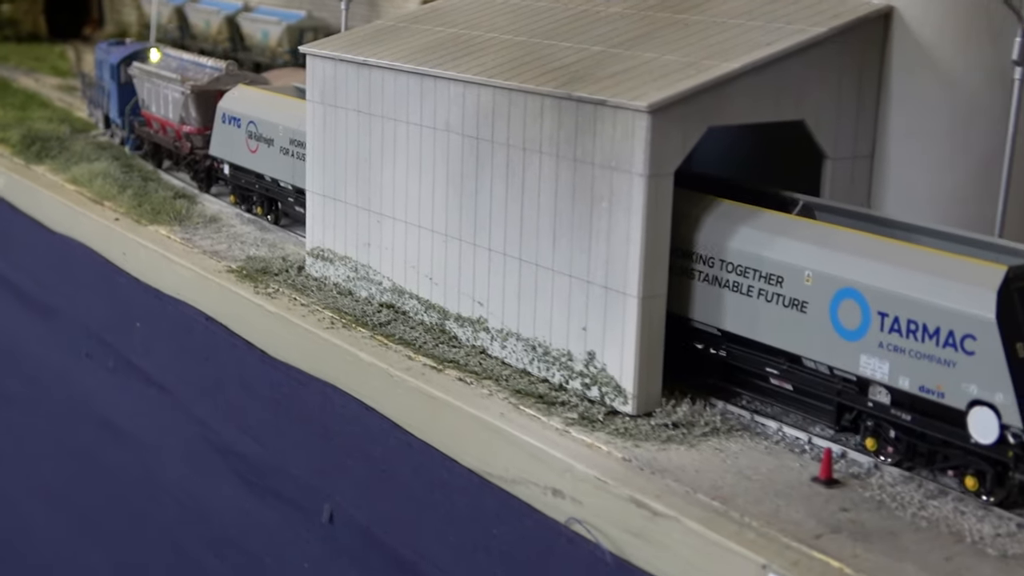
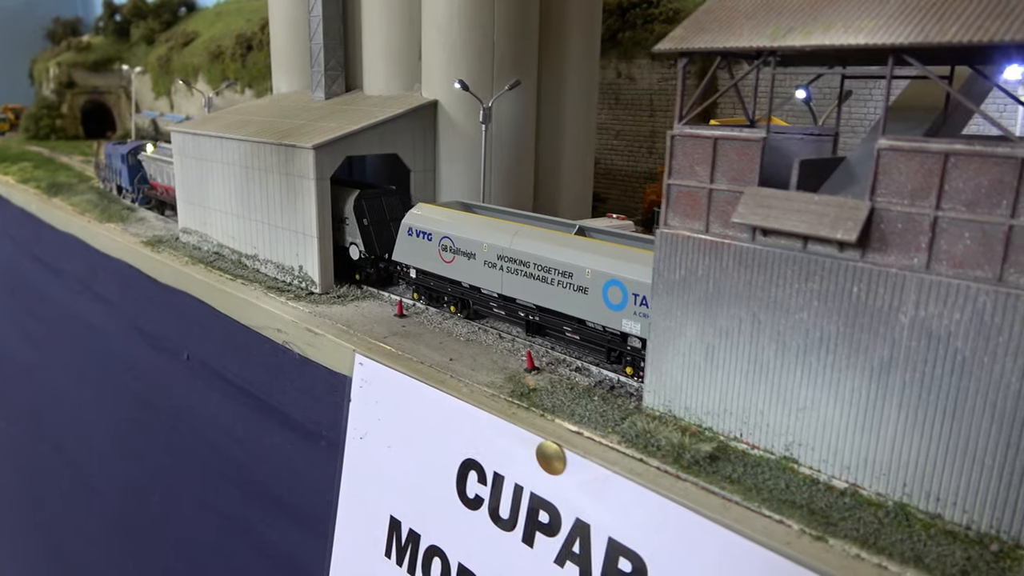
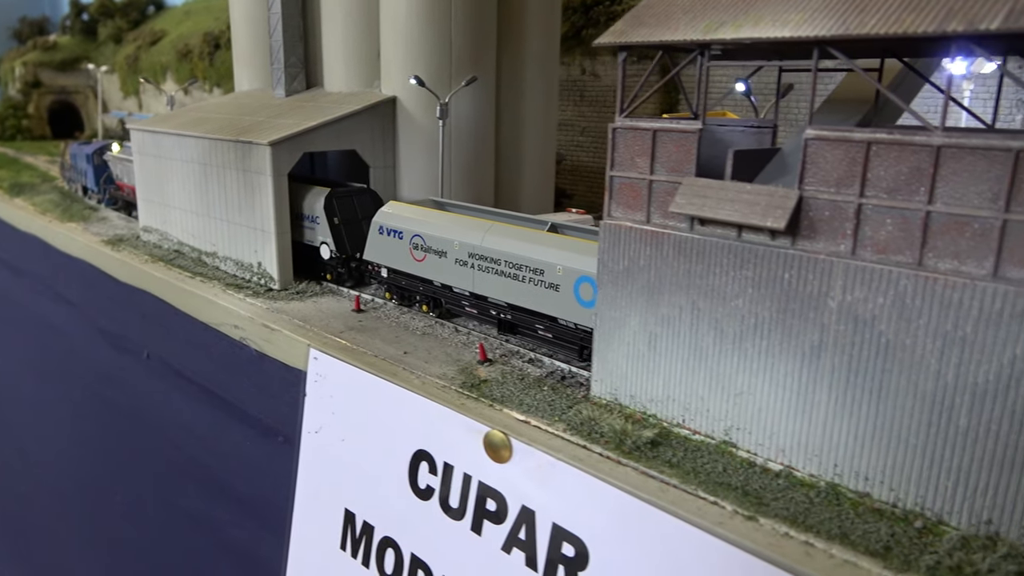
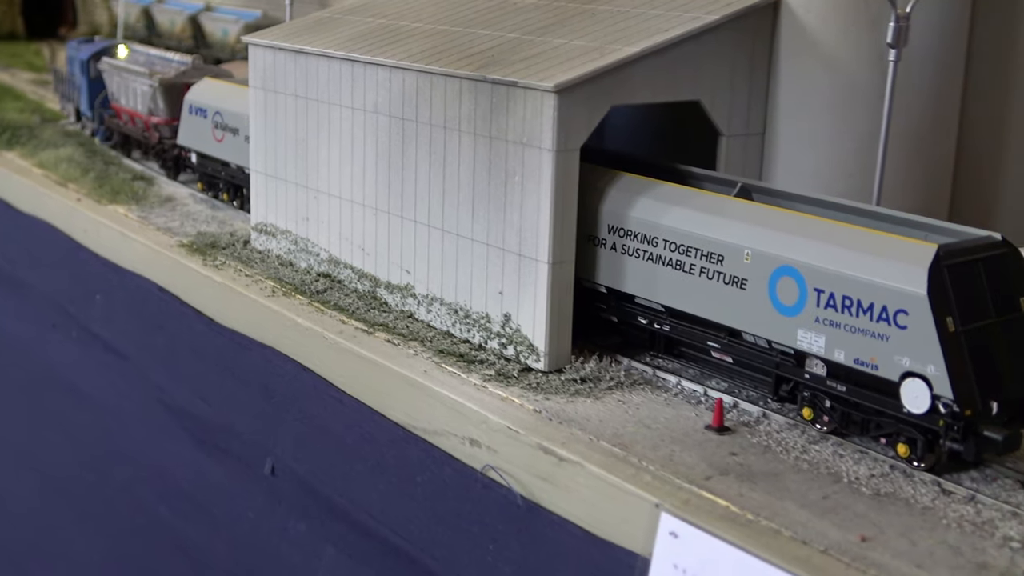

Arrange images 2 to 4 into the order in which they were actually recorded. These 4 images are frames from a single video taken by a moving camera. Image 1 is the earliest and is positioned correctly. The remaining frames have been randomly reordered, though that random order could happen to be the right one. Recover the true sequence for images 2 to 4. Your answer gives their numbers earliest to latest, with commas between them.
4, 2, 3
